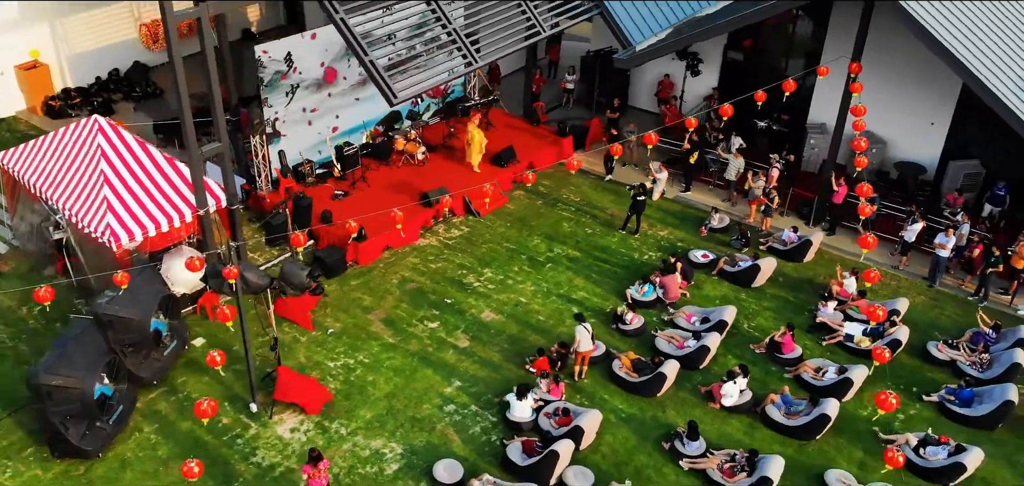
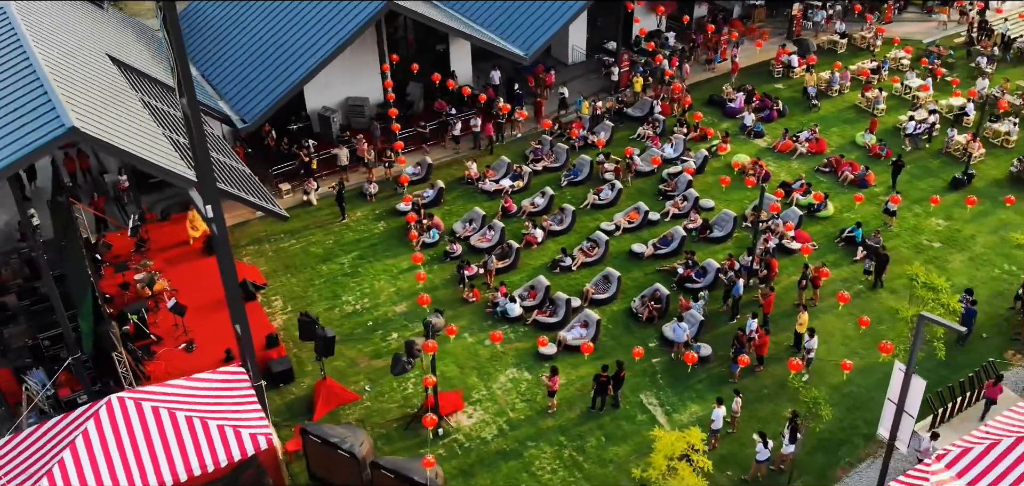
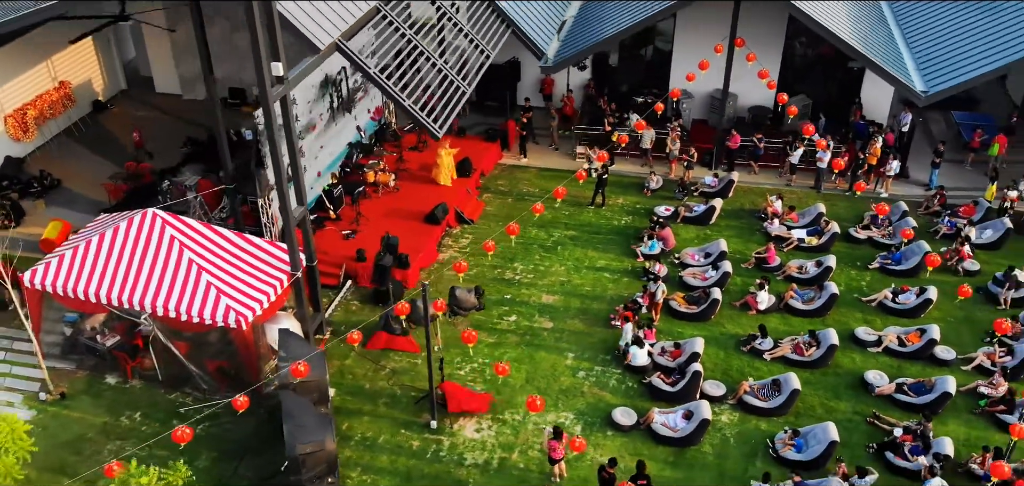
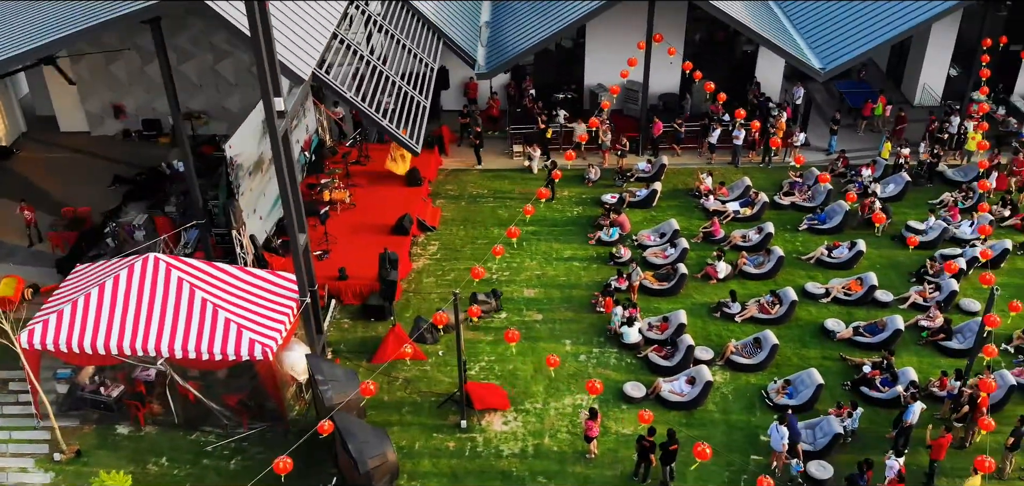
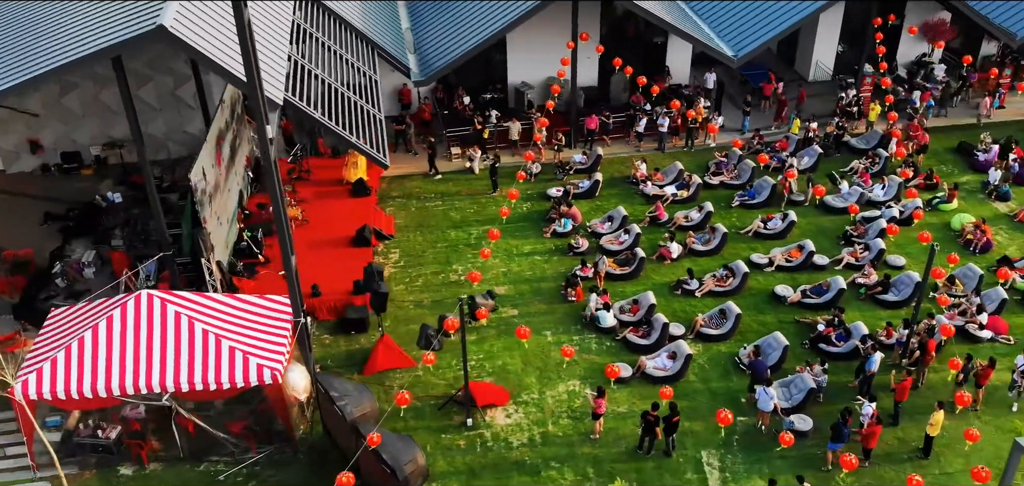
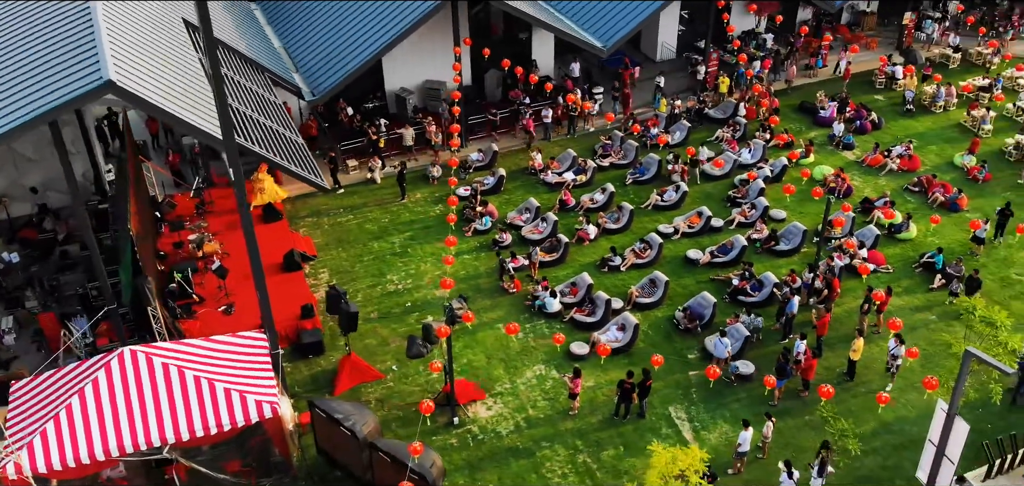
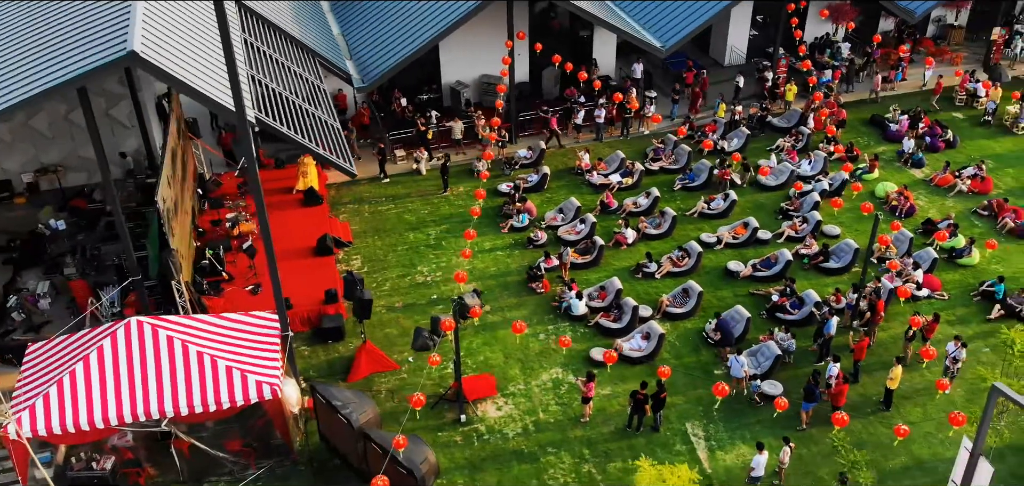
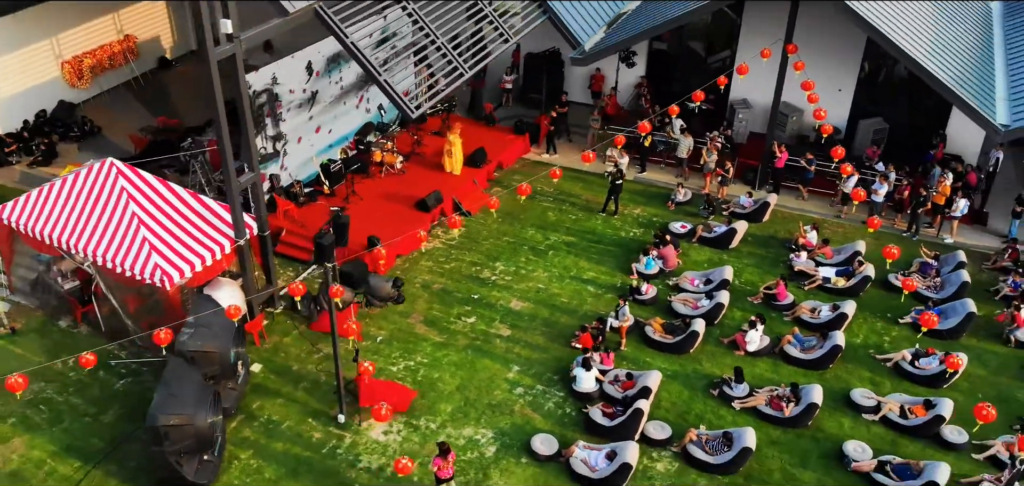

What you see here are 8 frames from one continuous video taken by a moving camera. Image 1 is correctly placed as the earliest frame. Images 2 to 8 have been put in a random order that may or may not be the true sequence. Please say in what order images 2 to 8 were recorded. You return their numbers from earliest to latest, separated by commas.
8, 3, 4, 5, 7, 6, 2
